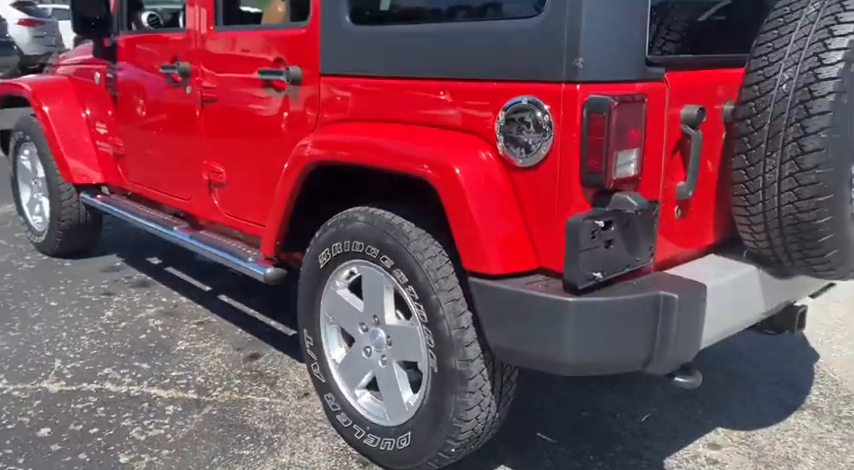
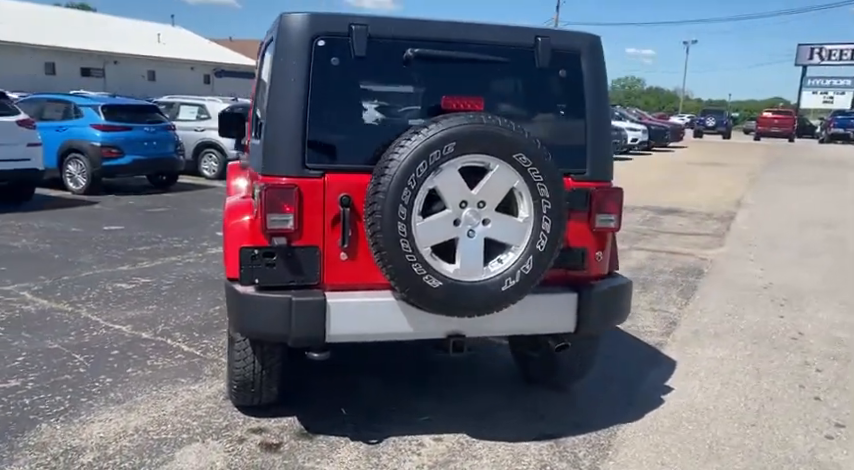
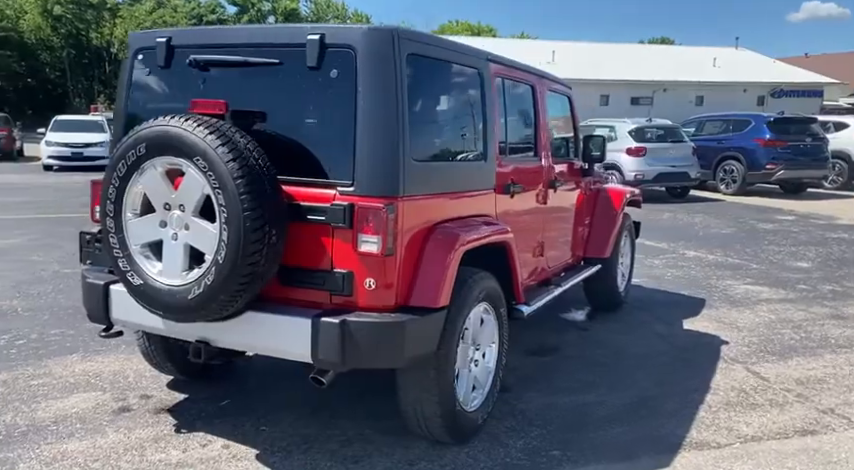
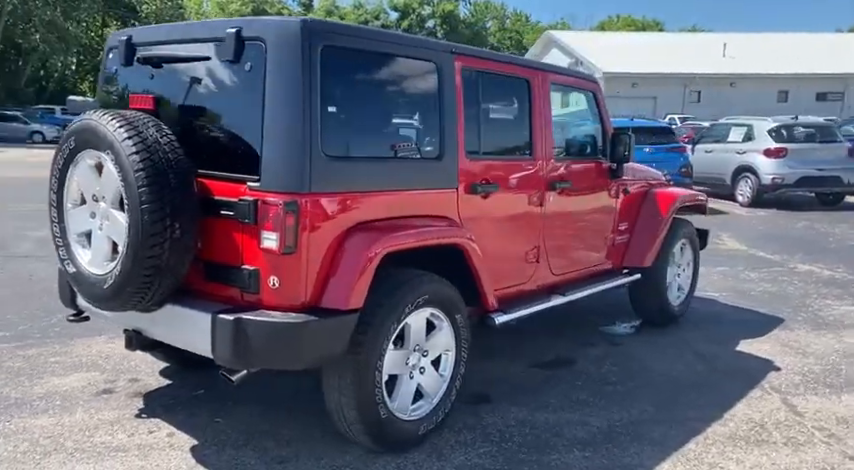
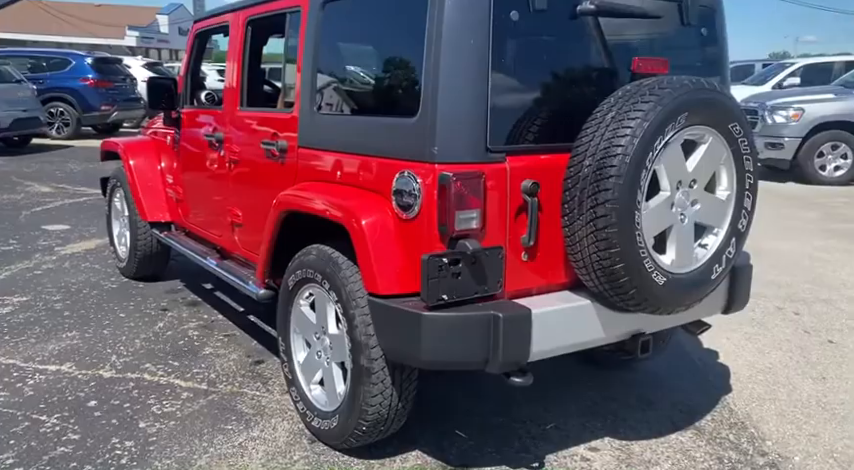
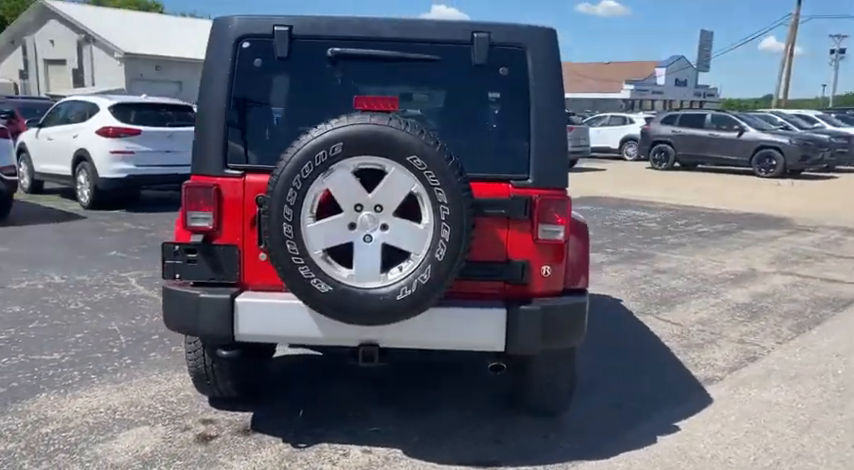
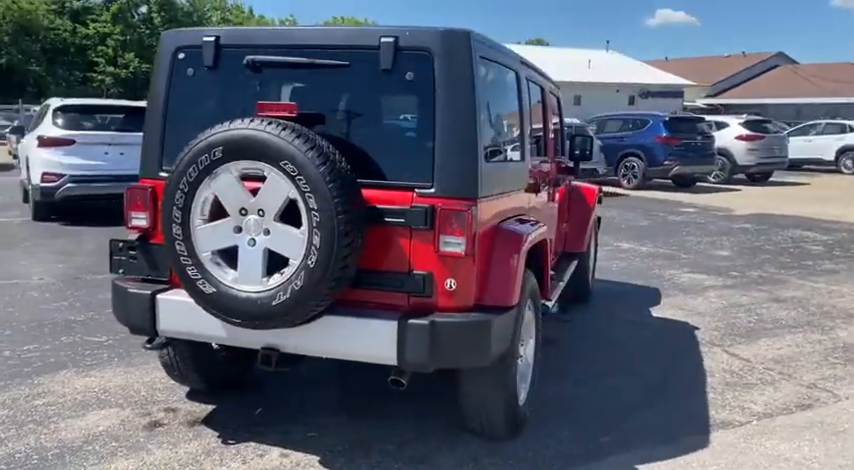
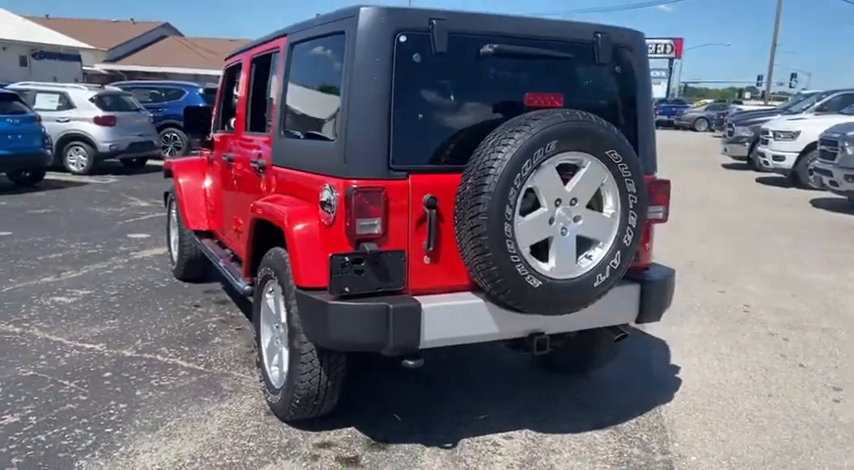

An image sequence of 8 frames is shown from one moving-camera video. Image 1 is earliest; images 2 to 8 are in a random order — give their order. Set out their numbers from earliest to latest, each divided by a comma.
5, 8, 2, 6, 7, 3, 4
